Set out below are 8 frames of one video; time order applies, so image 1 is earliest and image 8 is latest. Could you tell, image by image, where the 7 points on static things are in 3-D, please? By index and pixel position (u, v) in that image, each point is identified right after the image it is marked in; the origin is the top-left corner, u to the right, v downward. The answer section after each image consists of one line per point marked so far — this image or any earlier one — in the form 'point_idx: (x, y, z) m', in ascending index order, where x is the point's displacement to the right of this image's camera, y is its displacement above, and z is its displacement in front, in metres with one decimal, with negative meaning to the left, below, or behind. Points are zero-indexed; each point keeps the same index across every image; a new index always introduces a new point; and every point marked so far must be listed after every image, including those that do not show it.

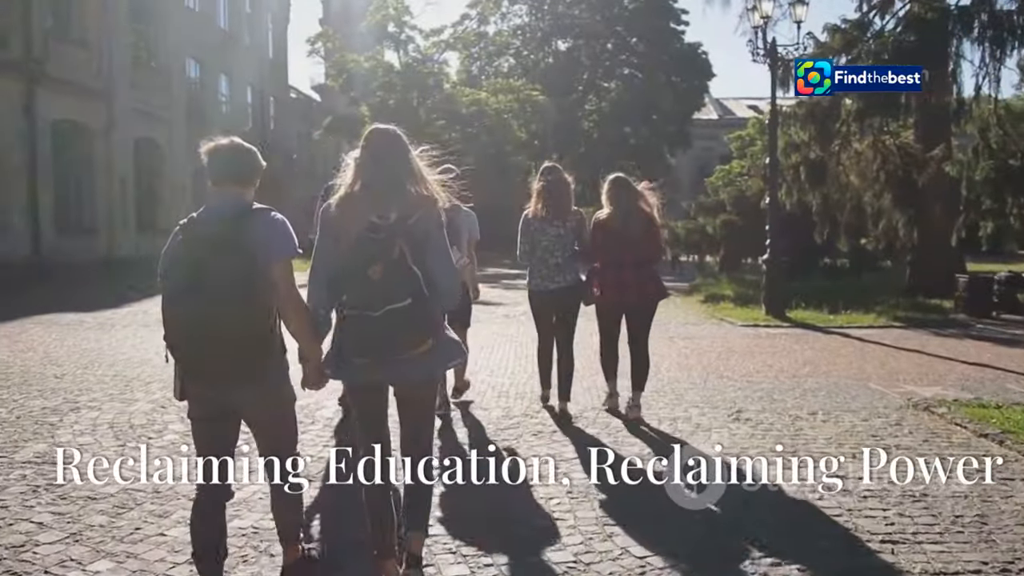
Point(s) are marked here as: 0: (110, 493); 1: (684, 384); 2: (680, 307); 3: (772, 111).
0: (-2.3, -1.2, +5.1) m
1: (+1.6, -0.9, +8.6) m
2: (+3.4, -0.4, +17.8) m
3: (+4.8, +3.3, +16.6) m
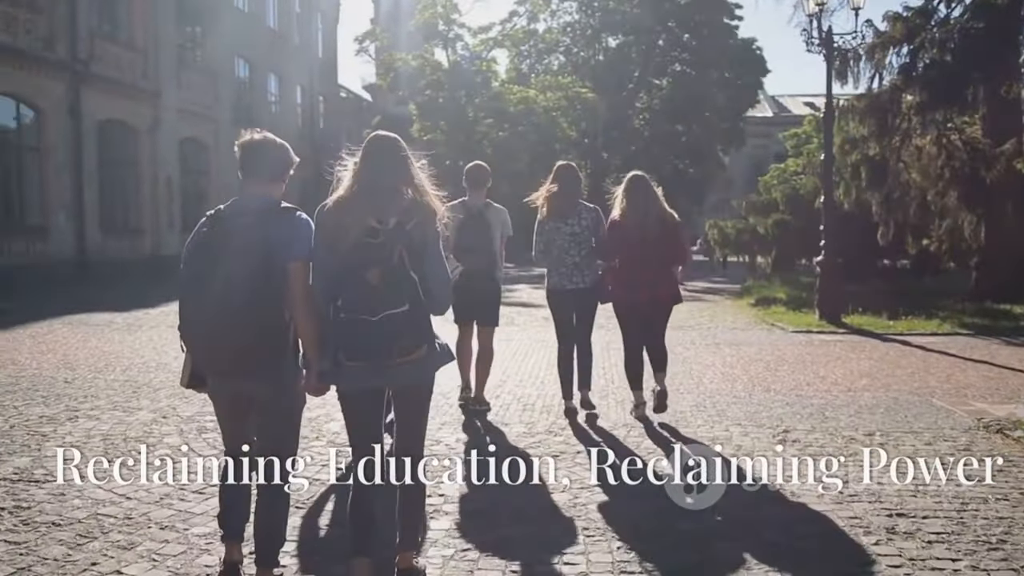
0: (-2.3, -1.2, +4.7) m
1: (+1.9, -1.0, +7.9) m
2: (+4.1, -0.4, +17.0) m
3: (+5.6, +3.2, +15.7) m
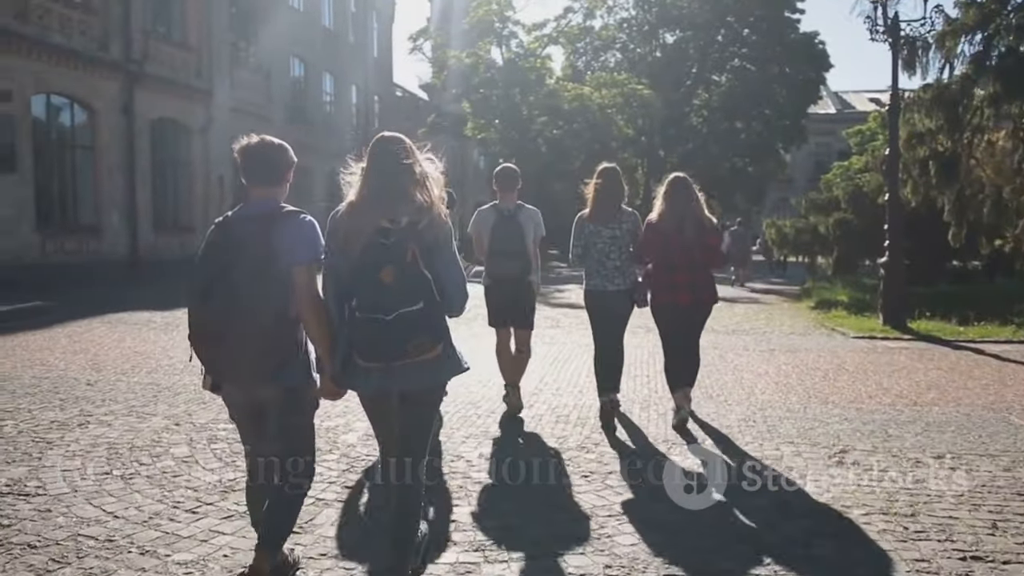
0: (-2.2, -1.2, +4.3) m
1: (+2.2, -1.0, +7.3) m
2: (+5.0, -0.5, +16.2) m
3: (+6.3, +3.2, +14.8) m
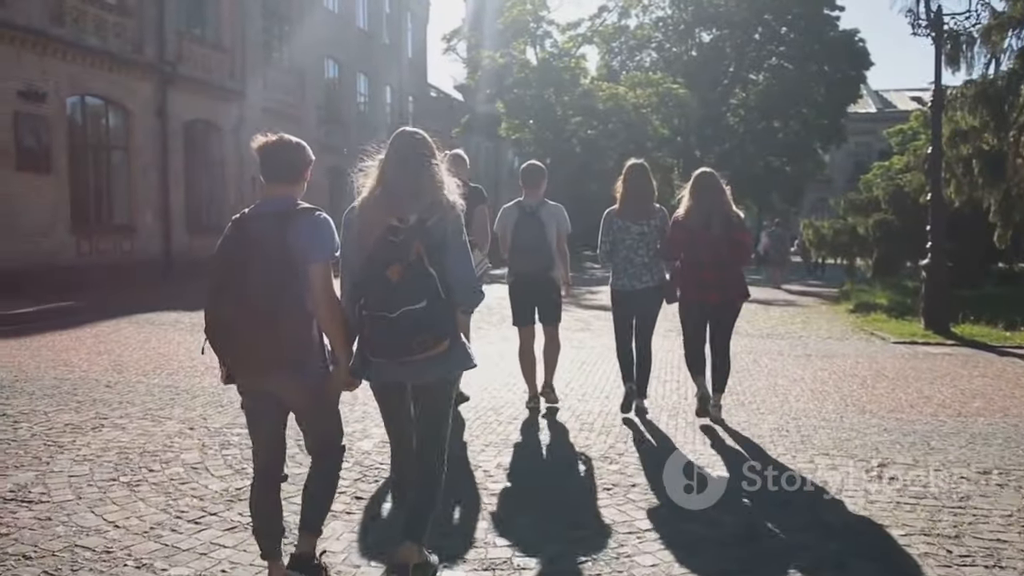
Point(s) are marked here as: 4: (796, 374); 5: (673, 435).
0: (-2.1, -1.2, +4.2) m
1: (+2.3, -1.0, +6.9) m
2: (+5.5, -0.5, +15.8) m
3: (+6.8, +3.1, +14.3) m
4: (+2.9, -0.9, +9.1) m
5: (+1.2, -1.1, +6.6) m
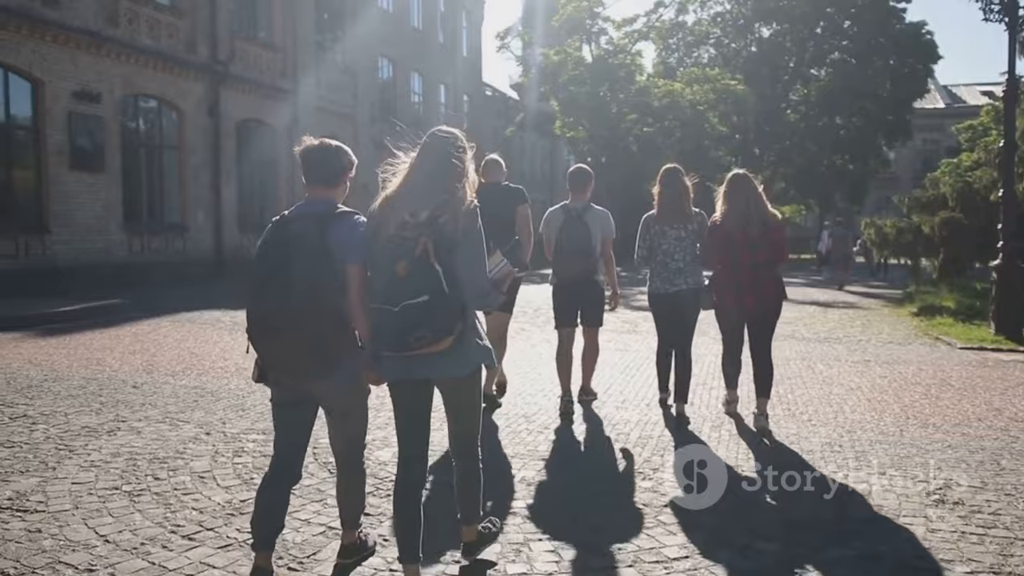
0: (-2.1, -1.2, +3.9) m
1: (+2.6, -1.1, +6.4) m
2: (+6.3, -0.5, +15.0) m
3: (+7.5, +3.1, +13.5) m
4: (+3.2, -0.9, +8.5) m
5: (+1.4, -1.1, +6.2) m
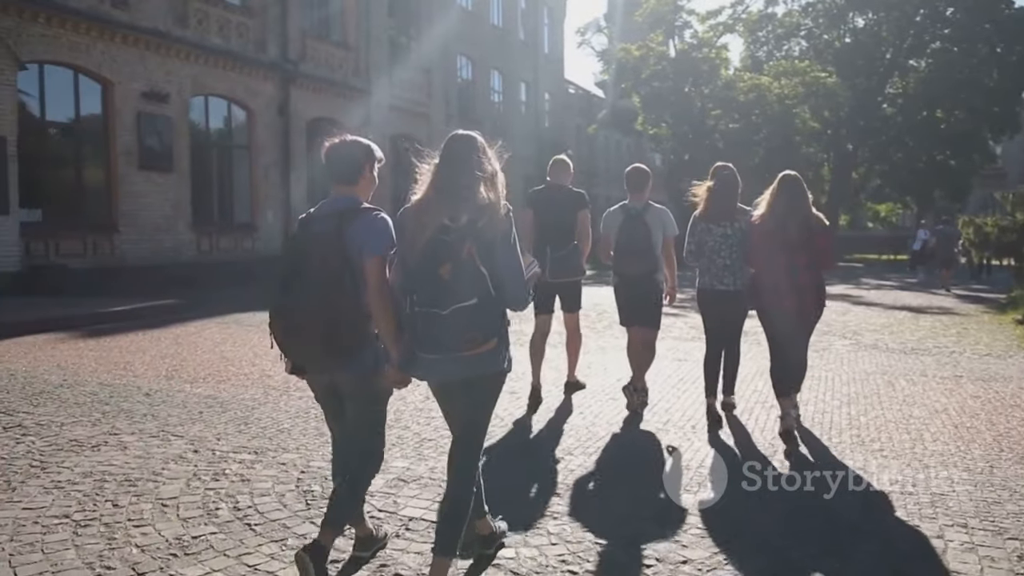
0: (-2.2, -1.2, +3.3) m
1: (+2.6, -1.1, +5.4) m
2: (+7.2, -0.6, +13.6) m
3: (+8.3, +3.0, +12.0) m
4: (+3.5, -0.9, +7.4) m
5: (+1.5, -1.1, +5.3) m
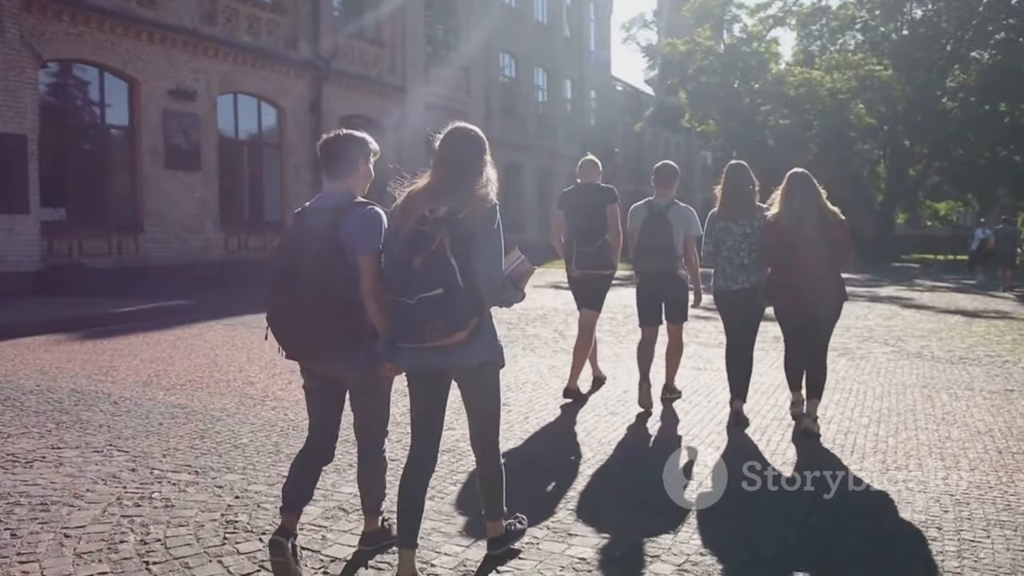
0: (-2.5, -1.3, +2.8) m
1: (+2.4, -1.1, +4.6) m
2: (+7.5, -0.7, +12.5) m
3: (+8.5, +3.0, +10.8) m
4: (+3.4, -1.0, +6.6) m
5: (+1.3, -1.2, +4.5) m
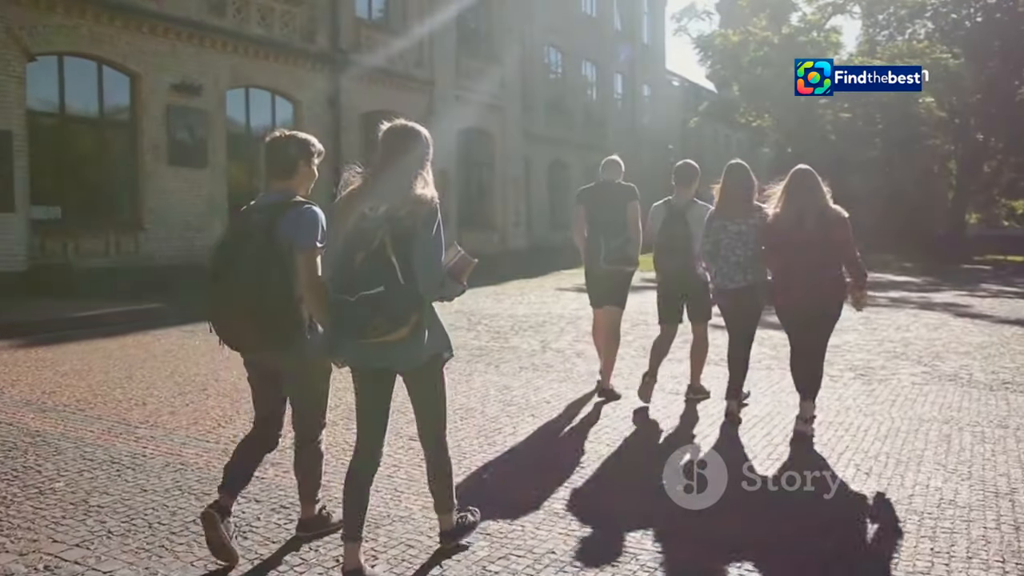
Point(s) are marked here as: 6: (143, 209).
0: (-3.4, -1.3, +1.8) m
1: (+1.6, -1.2, +3.1) m
2: (+7.2, -0.8, +10.7) m
3: (+8.2, +2.8, +8.9) m
4: (+2.8, -1.0, +5.1) m
5: (+0.5, -1.2, +3.2) m
6: (-7.5, +1.6, +18.2) m
